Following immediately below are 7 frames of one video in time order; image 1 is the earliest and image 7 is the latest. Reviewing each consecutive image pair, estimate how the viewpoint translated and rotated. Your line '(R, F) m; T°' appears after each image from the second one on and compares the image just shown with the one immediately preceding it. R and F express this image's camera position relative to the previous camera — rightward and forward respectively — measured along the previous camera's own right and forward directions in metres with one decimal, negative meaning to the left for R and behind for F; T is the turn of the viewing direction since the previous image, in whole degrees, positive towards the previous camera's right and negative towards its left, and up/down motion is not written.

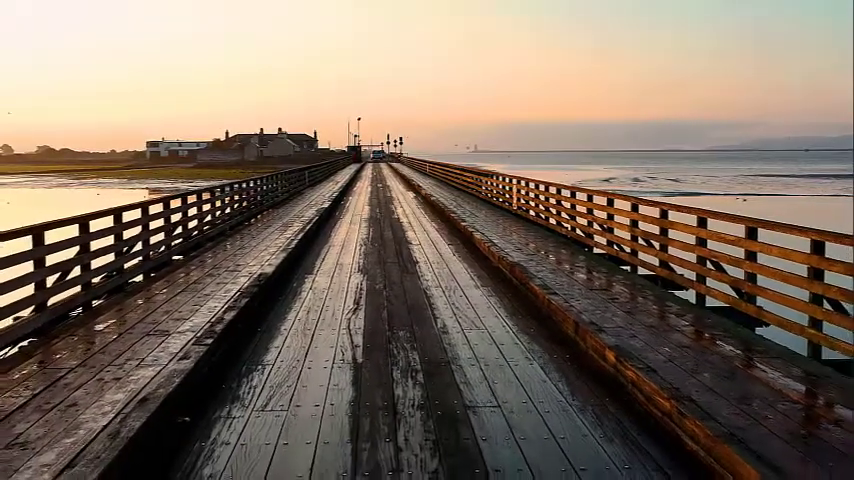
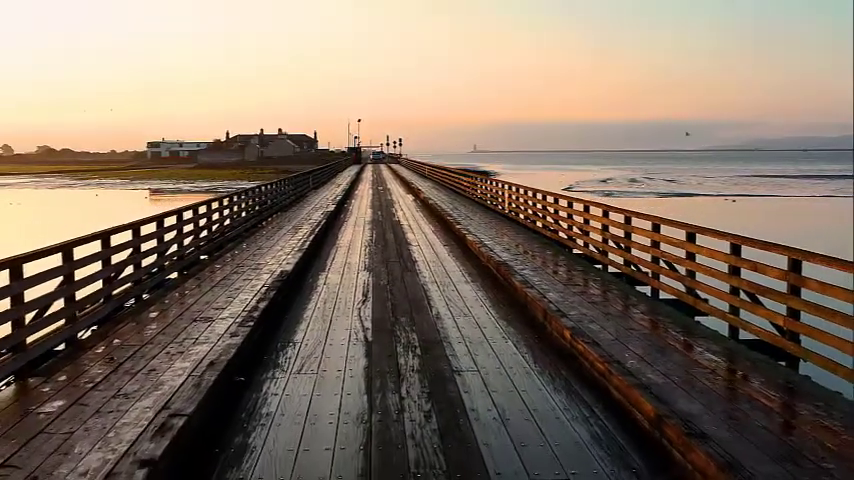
(0.0, -1.3) m; 0°
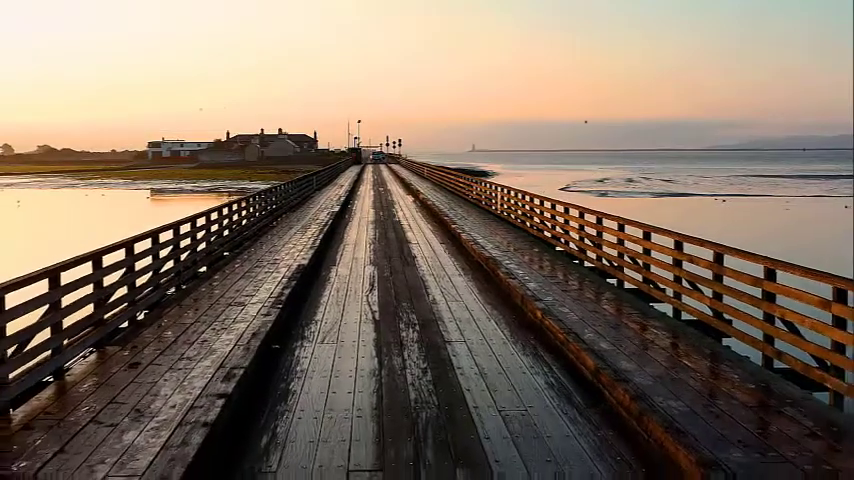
(0.0, -1.4) m; 0°
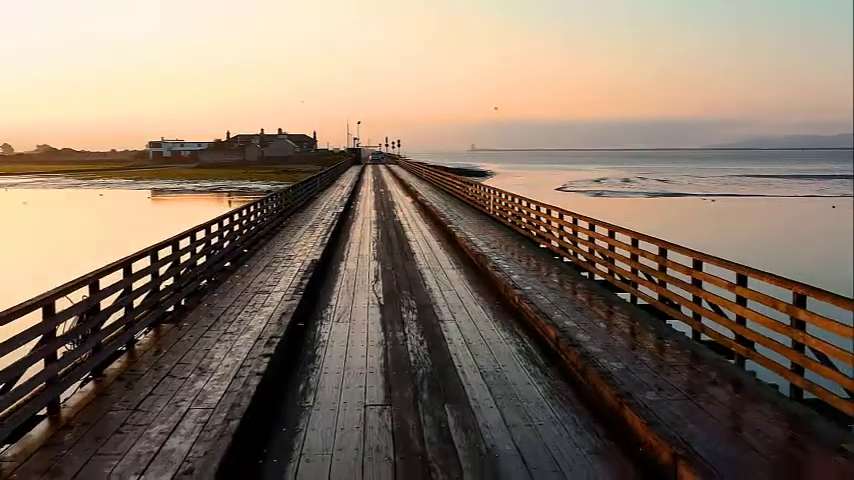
(0.0, -1.5) m; 0°
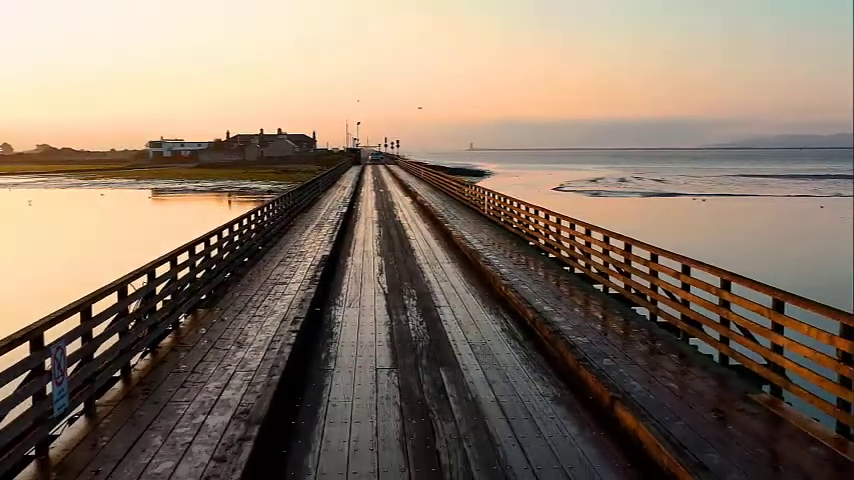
(0.0, -1.4) m; 0°
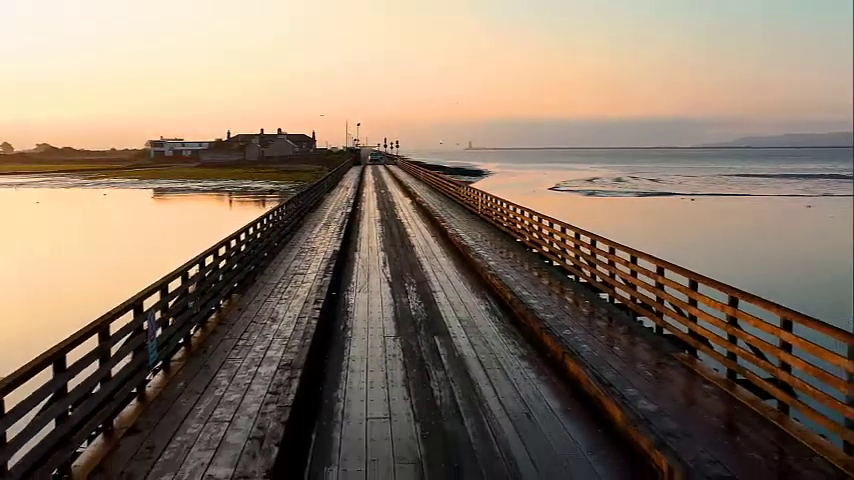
(0.0, -1.8) m; 0°
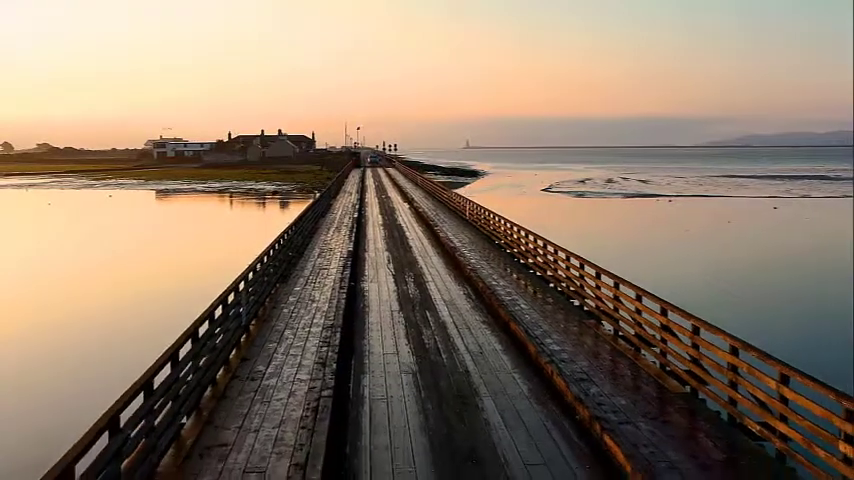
(+0.1, -4.0) m; 0°
